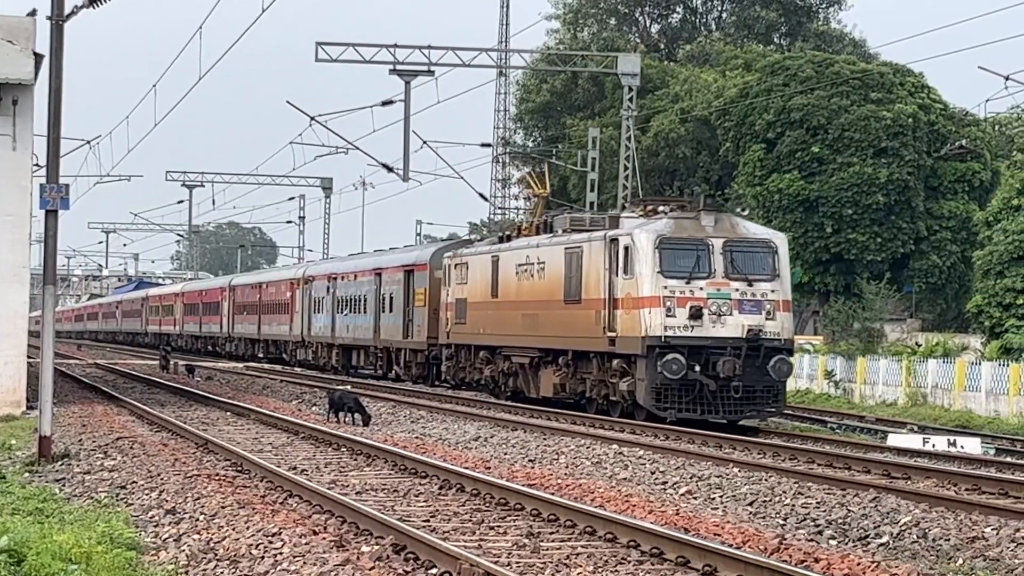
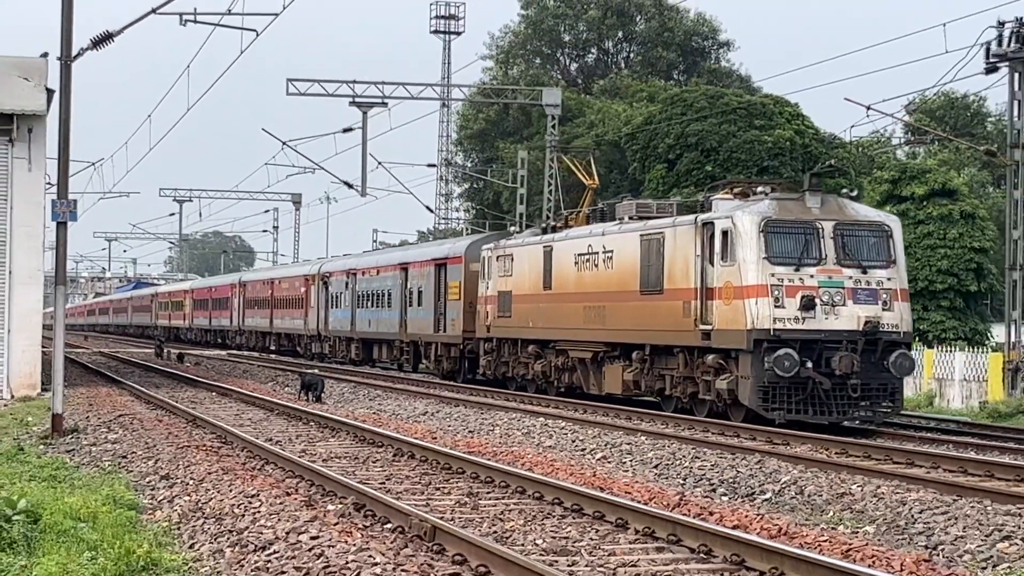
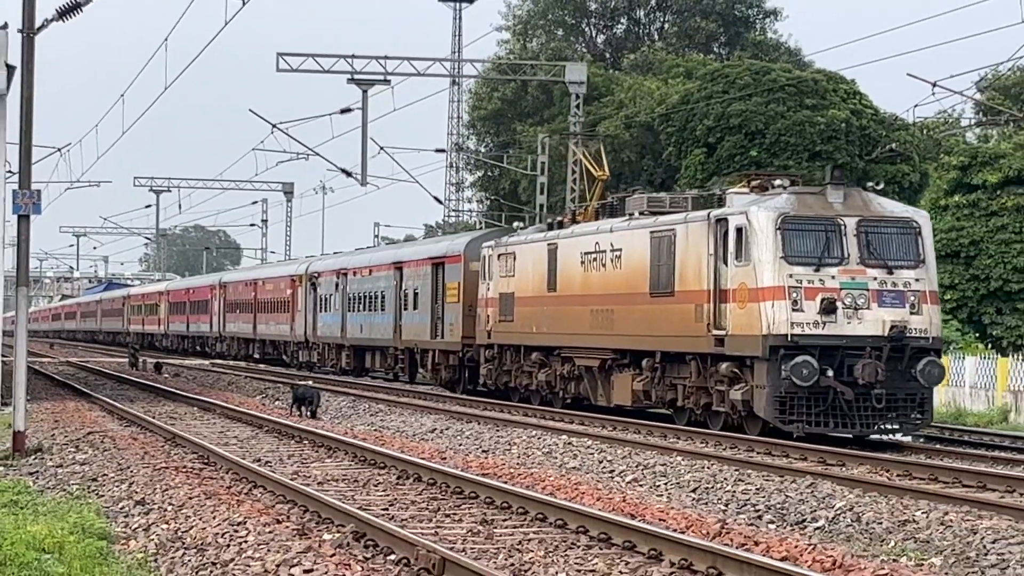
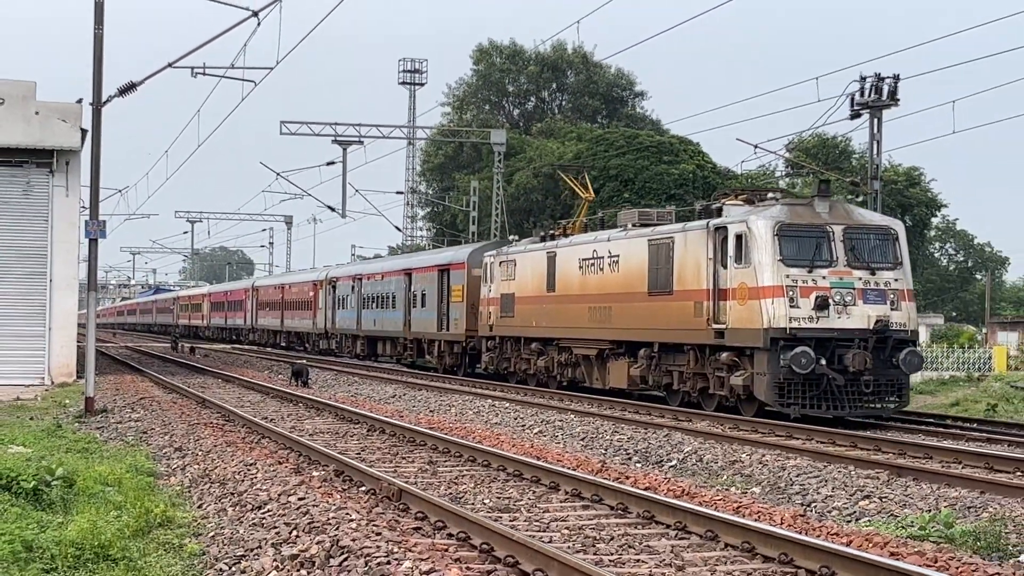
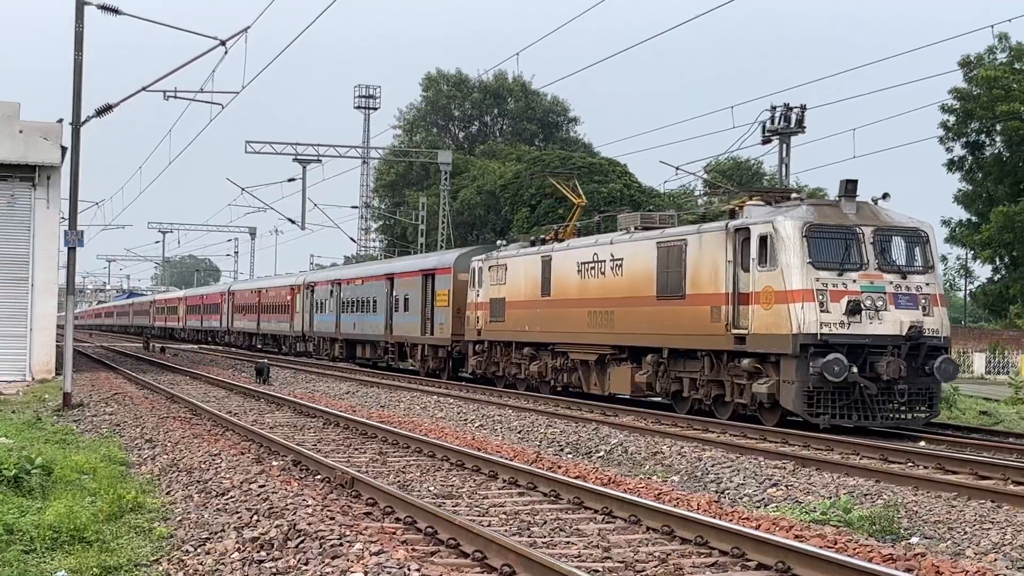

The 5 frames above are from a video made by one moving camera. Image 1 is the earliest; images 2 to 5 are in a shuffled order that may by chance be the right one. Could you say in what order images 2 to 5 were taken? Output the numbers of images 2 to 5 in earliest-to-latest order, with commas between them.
3, 2, 4, 5
